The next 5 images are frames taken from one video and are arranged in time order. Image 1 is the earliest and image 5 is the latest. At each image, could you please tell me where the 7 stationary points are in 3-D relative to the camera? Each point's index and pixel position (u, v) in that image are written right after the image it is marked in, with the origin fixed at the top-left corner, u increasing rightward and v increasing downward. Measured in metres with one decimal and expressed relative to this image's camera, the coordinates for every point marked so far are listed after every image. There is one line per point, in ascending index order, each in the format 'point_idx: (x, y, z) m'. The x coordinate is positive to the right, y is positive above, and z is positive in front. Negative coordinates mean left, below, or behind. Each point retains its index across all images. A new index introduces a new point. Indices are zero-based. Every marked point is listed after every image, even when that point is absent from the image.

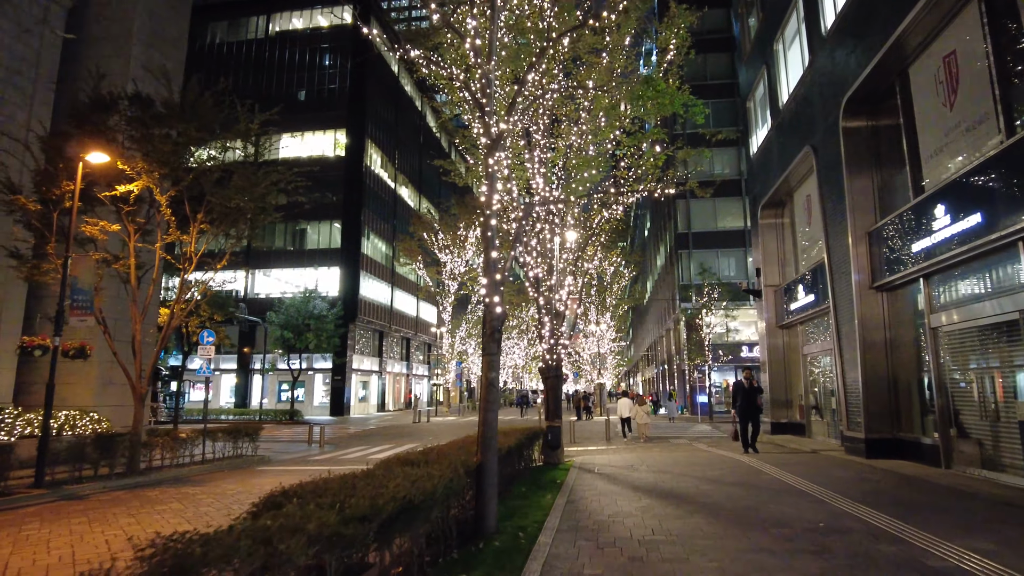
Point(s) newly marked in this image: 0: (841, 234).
0: (+6.7, +1.1, +13.3) m
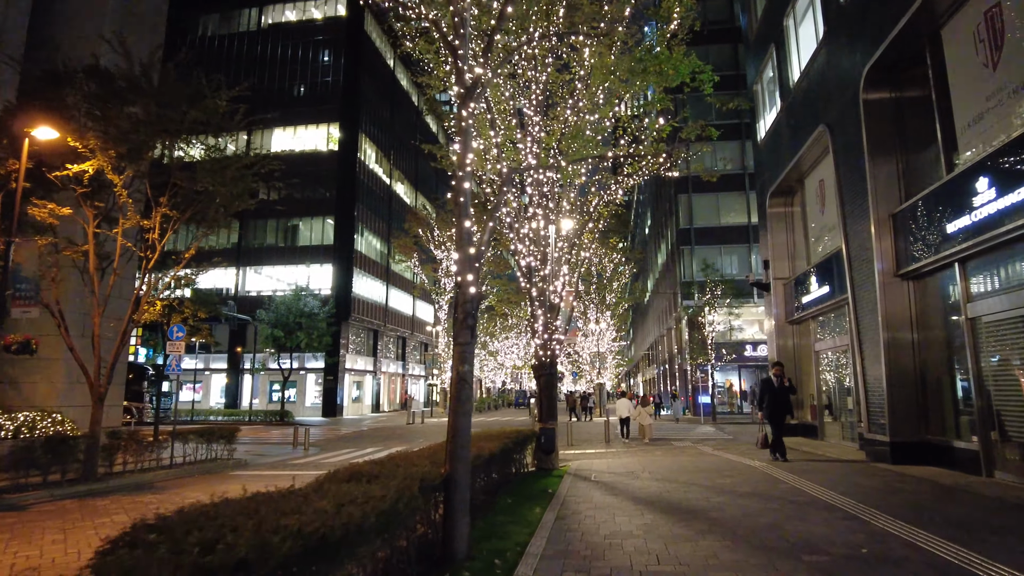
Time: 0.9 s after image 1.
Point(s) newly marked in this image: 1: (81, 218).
0: (+6.5, +1.3, +12.1) m
1: (-8.9, +1.4, +13.5) m
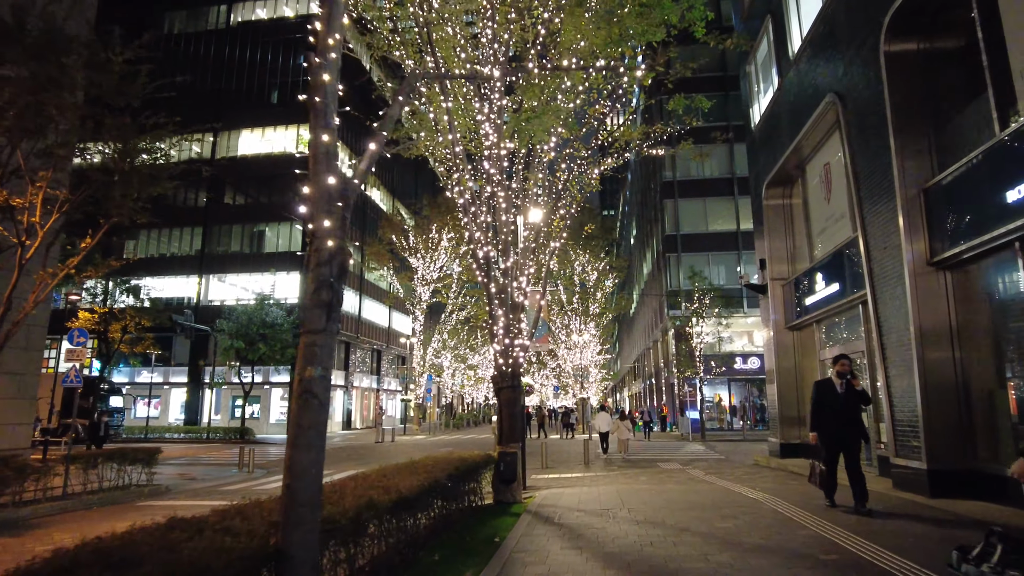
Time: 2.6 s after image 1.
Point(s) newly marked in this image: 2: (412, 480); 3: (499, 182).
0: (+5.7, +1.4, +10.1) m
1: (-9.7, +1.5, +11.2) m
2: (-1.0, -2.0, +6.8) m
3: (-0.2, +1.9, +11.5) m
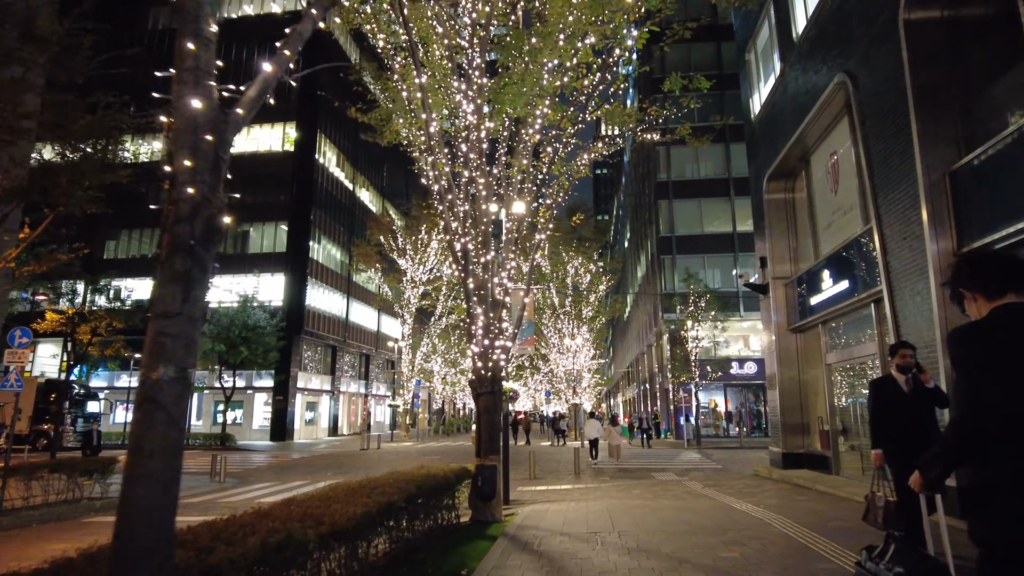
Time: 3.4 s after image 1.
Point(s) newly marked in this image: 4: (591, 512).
0: (+5.5, +1.4, +9.2) m
1: (-10.0, +1.6, +10.1) m
2: (-1.3, -1.9, +5.7) m
3: (-0.5, +1.9, +10.5) m
4: (+1.2, -3.4, +10.0) m
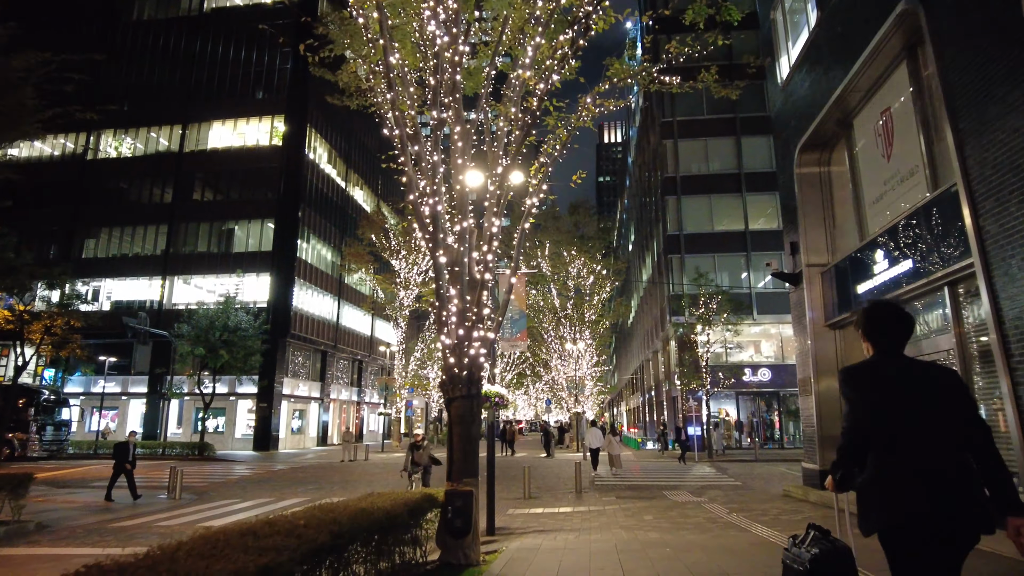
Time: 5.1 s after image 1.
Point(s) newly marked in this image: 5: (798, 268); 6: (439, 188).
0: (+5.2, +1.7, +7.0) m
1: (-10.2, +2.0, +8.0) m
2: (-1.5, -1.5, +3.6) m
3: (-0.7, +2.2, +8.4) m
4: (+1.0, -3.1, +7.8) m
5: (+6.2, +0.4, +14.1) m
6: (-0.9, +1.2, +8.5) m
